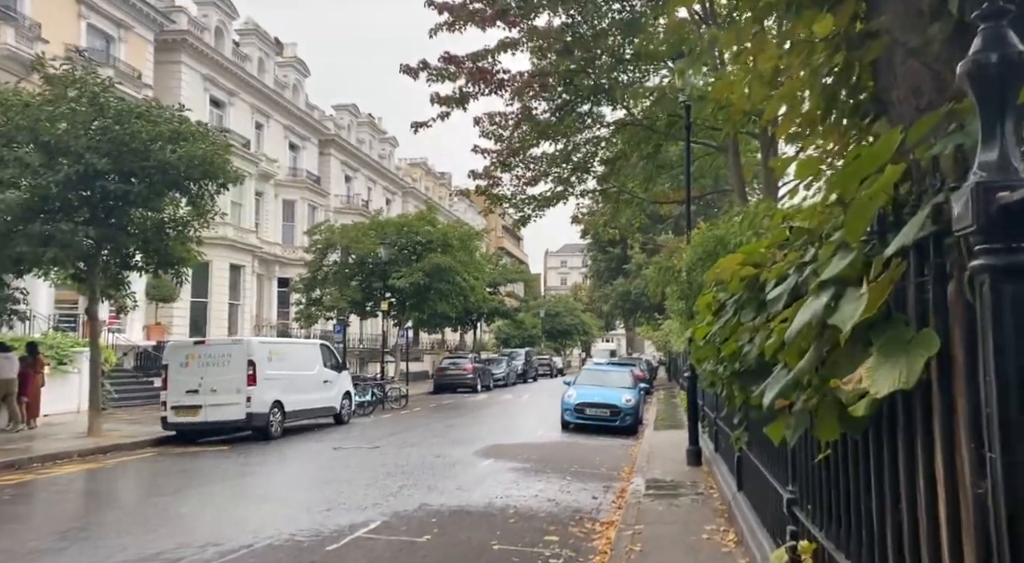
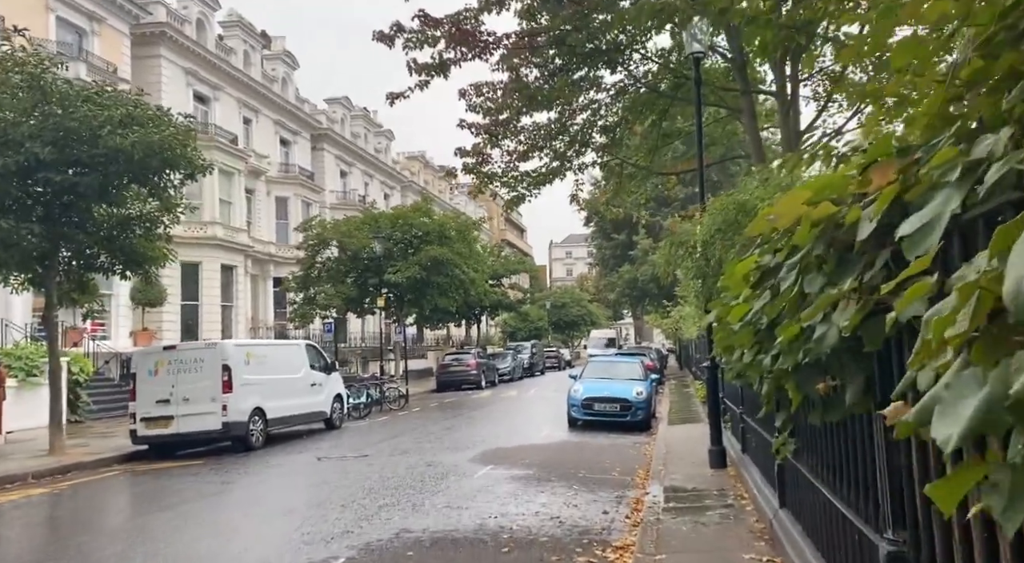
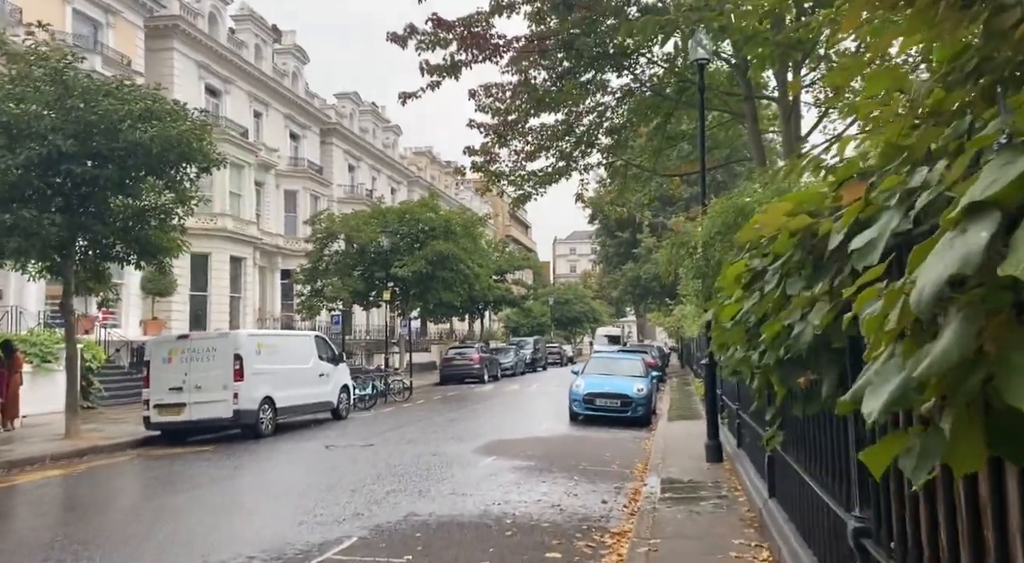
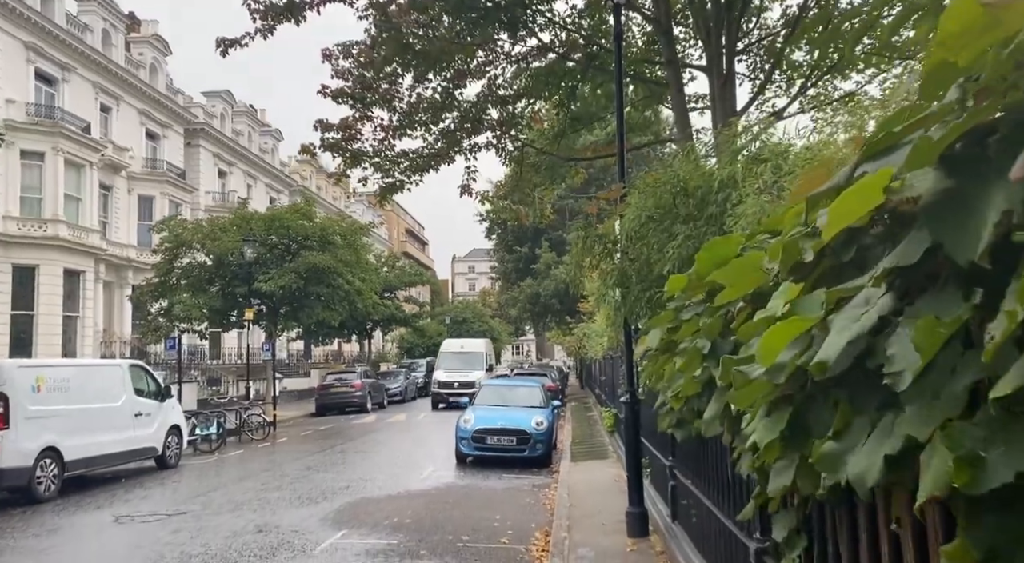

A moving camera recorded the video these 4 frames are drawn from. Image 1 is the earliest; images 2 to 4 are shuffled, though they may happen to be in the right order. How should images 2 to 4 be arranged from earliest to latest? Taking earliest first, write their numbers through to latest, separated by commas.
3, 2, 4
